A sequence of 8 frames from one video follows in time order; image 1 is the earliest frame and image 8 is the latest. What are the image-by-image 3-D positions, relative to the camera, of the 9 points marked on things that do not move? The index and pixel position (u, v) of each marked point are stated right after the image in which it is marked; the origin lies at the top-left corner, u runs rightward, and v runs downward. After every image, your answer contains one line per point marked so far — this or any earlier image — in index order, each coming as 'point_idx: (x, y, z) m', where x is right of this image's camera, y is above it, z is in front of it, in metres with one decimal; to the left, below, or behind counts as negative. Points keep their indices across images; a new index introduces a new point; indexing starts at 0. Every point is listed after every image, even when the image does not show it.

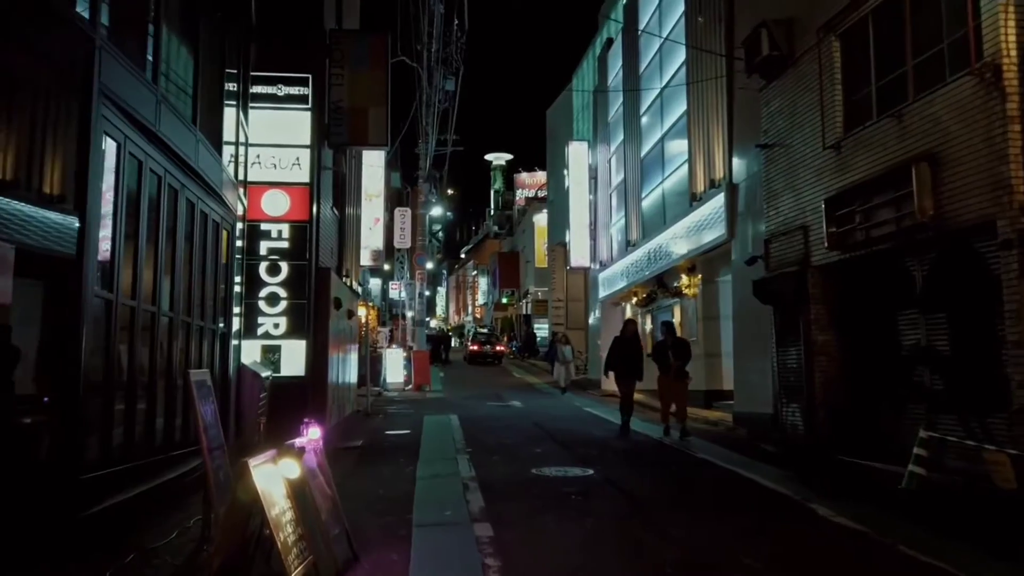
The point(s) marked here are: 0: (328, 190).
0: (-3.4, +1.8, +14.7) m
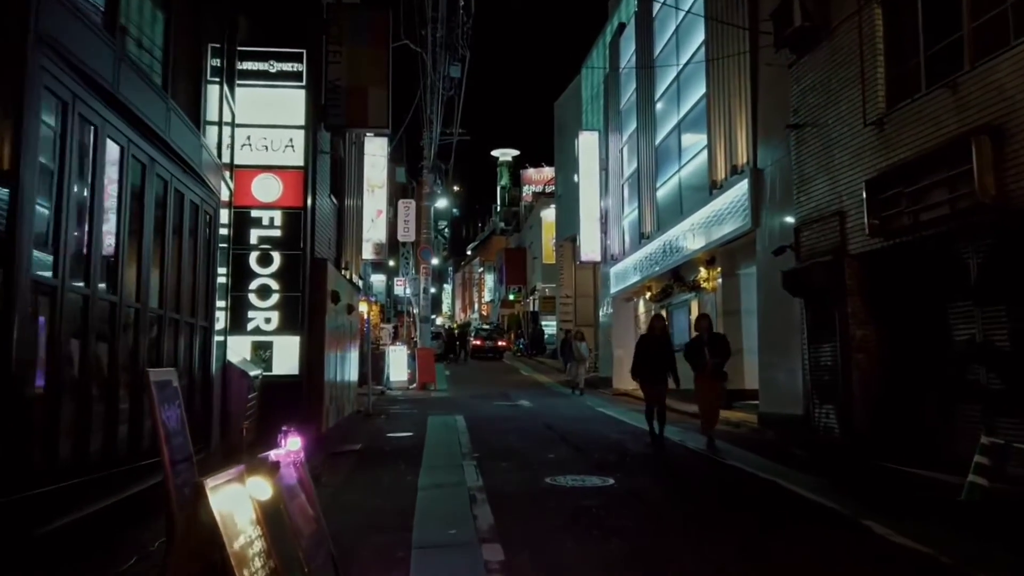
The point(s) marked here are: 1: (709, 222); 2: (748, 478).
0: (-3.2, +1.9, +13.8) m
1: (+4.2, +1.4, +17.0) m
2: (+2.8, -2.2, +9.6) m
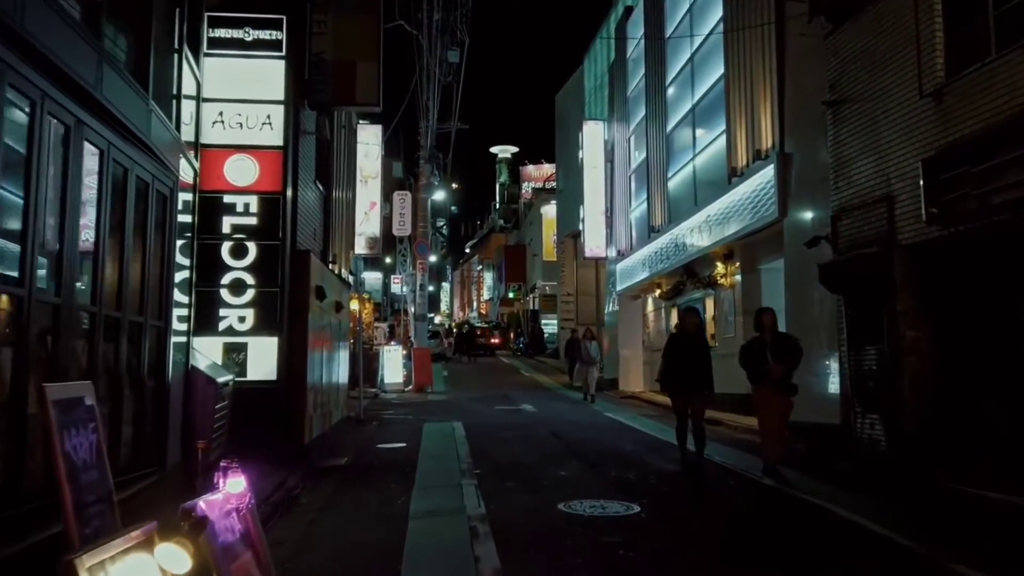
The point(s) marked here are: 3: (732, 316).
0: (-3.1, +2.0, +12.5) m
1: (+4.2, +1.5, +15.7) m
2: (+2.9, -2.2, +8.3) m
3: (+4.5, -0.6, +16.5) m
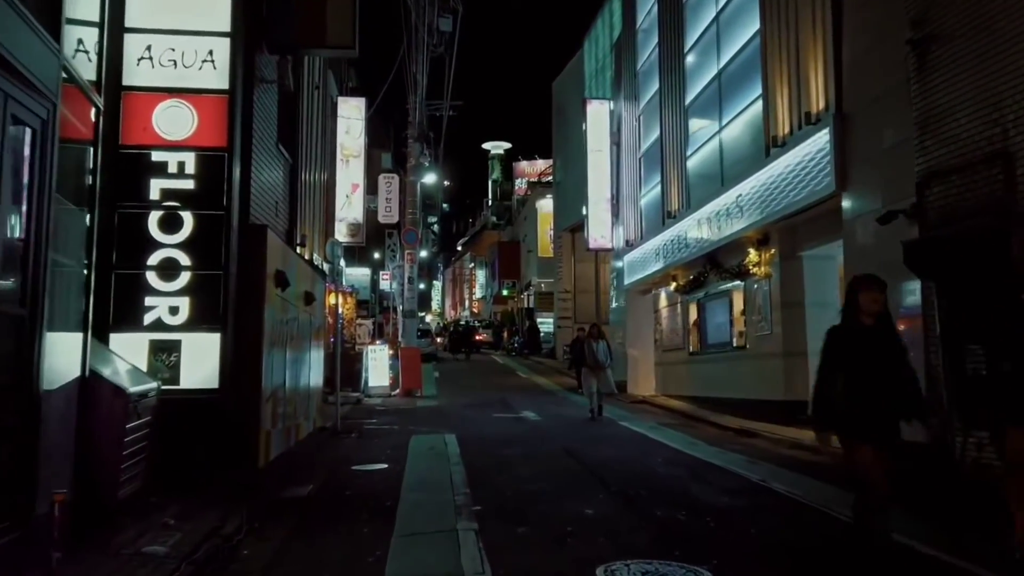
0: (-3.1, +2.2, +10.2) m
1: (+4.3, +1.6, +13.5) m
2: (+3.0, -2.0, +6.1) m
3: (+4.5, -0.4, +14.3) m
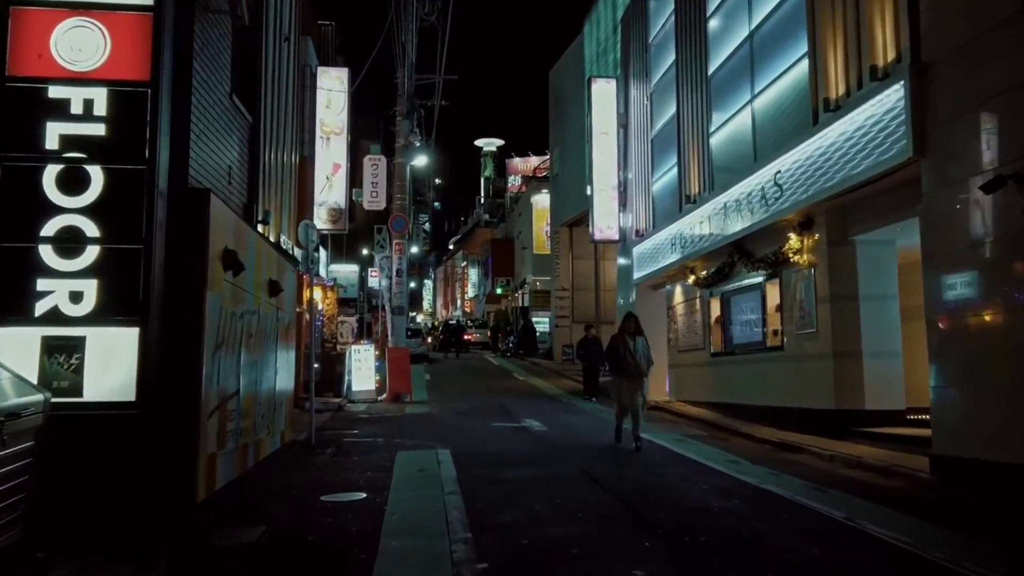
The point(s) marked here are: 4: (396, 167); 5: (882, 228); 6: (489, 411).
0: (-3.0, +2.3, +8.2) m
1: (+4.3, +1.8, +11.5) m
2: (+3.1, -1.9, +4.1) m
3: (+4.5, -0.3, +12.4) m
4: (-2.7, +2.8, +18.8) m
5: (+5.1, +0.8, +11.1) m
6: (-0.5, -2.5, +16.7) m
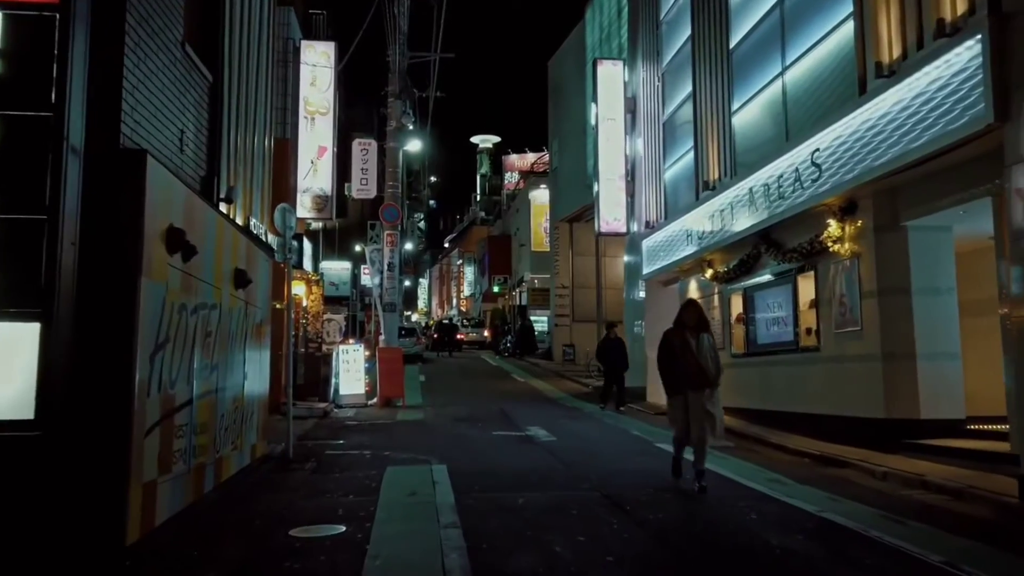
0: (-2.9, +2.4, +6.7) m
1: (+4.4, +1.9, +10.2) m
2: (+3.2, -1.8, +2.7) m
3: (+4.6, -0.2, +11.0) m
4: (-2.7, +2.9, +17.4) m
5: (+5.1, +0.9, +9.7) m
6: (-0.4, -2.4, +15.2) m
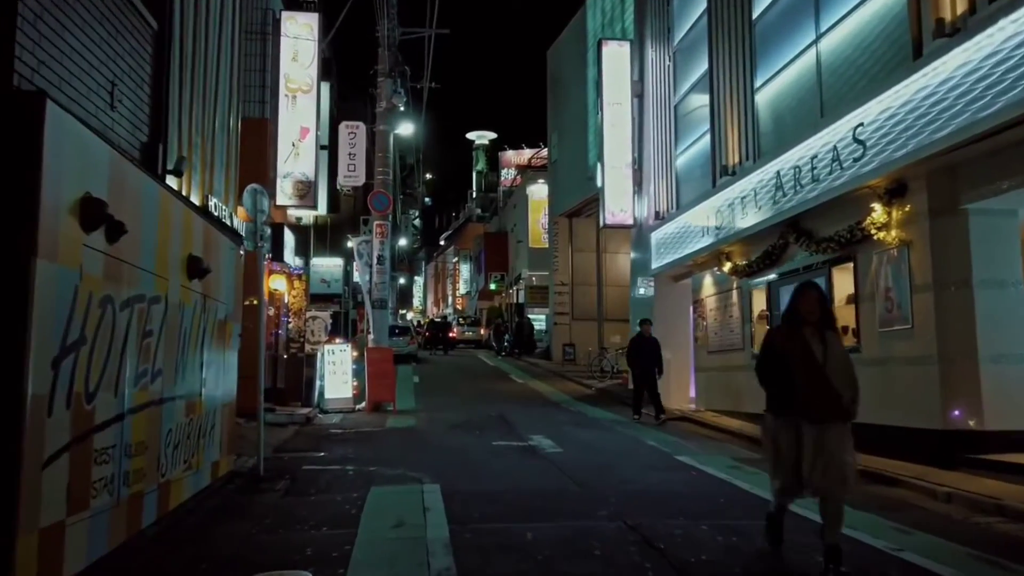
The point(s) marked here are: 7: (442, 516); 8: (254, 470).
0: (-2.8, +2.5, +5.4) m
1: (+4.5, +2.0, +8.9) m
2: (+3.3, -1.7, +1.4) m
3: (+4.6, -0.1, +9.7) m
4: (-2.7, +3.0, +16.0) m
5: (+5.2, +1.0, +8.4) m
6: (-0.4, -2.3, +13.9) m
7: (-0.6, -2.0, +6.9) m
8: (-2.9, -2.1, +9.2) m
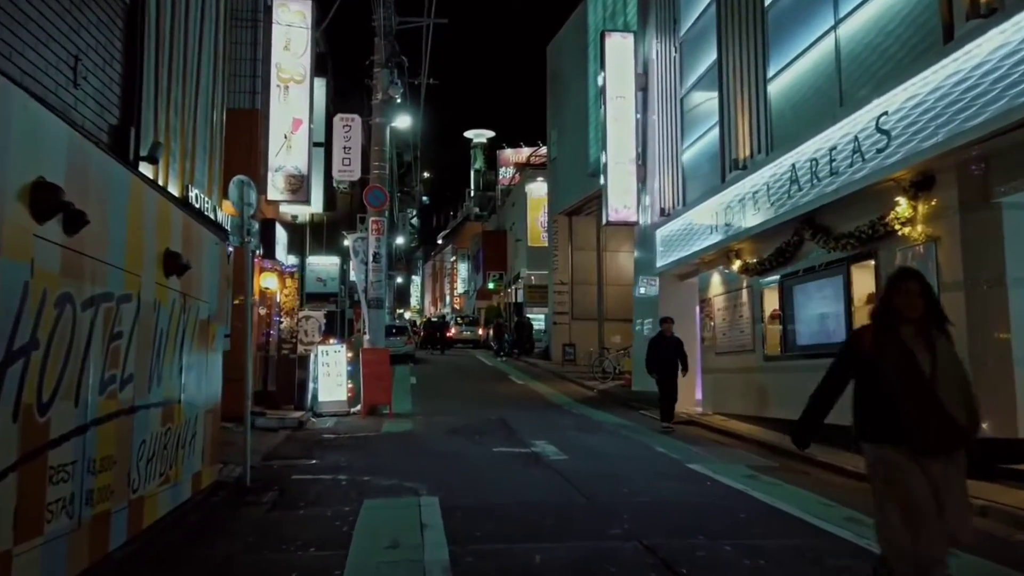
0: (-2.8, +2.5, +4.8) m
1: (+4.5, +2.0, +8.3) m
2: (+3.4, -1.7, +0.8) m
3: (+4.7, -0.1, +9.1) m
4: (-2.7, +3.0, +15.5) m
5: (+5.2, +1.0, +7.8) m
6: (-0.4, -2.3, +13.4) m
7: (-0.6, -1.9, +6.4) m
8: (-2.9, -2.0, +8.6) m
